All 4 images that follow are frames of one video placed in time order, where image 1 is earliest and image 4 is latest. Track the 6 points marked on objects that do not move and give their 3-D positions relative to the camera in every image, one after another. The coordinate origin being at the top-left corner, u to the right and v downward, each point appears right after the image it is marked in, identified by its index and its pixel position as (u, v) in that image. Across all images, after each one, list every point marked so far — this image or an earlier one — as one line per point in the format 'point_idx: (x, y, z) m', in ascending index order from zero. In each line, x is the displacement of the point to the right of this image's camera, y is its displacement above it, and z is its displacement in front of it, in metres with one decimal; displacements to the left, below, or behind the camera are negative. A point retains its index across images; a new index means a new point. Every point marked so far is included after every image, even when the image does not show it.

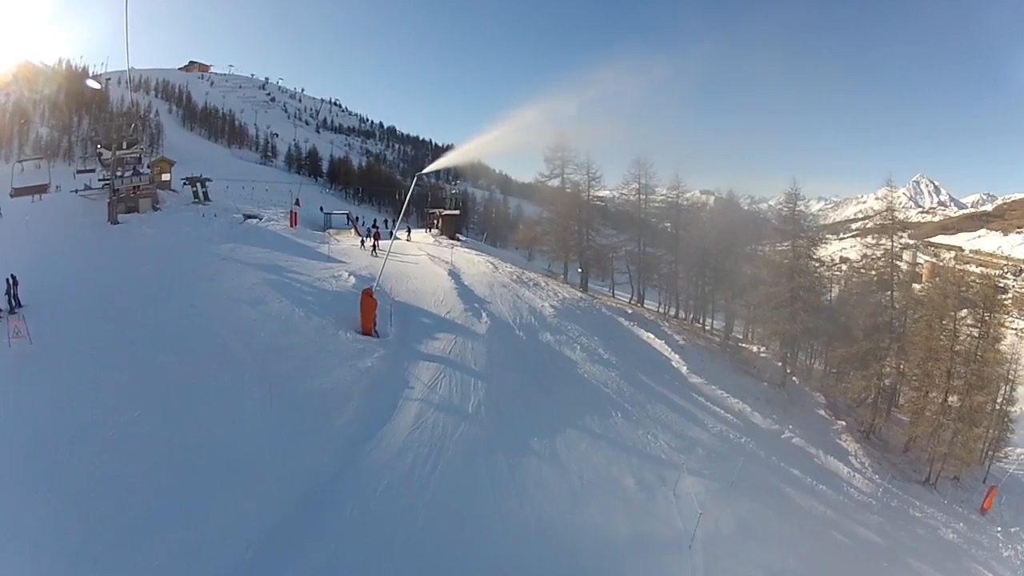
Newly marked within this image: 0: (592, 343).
0: (+2.1, -1.4, +20.2) m
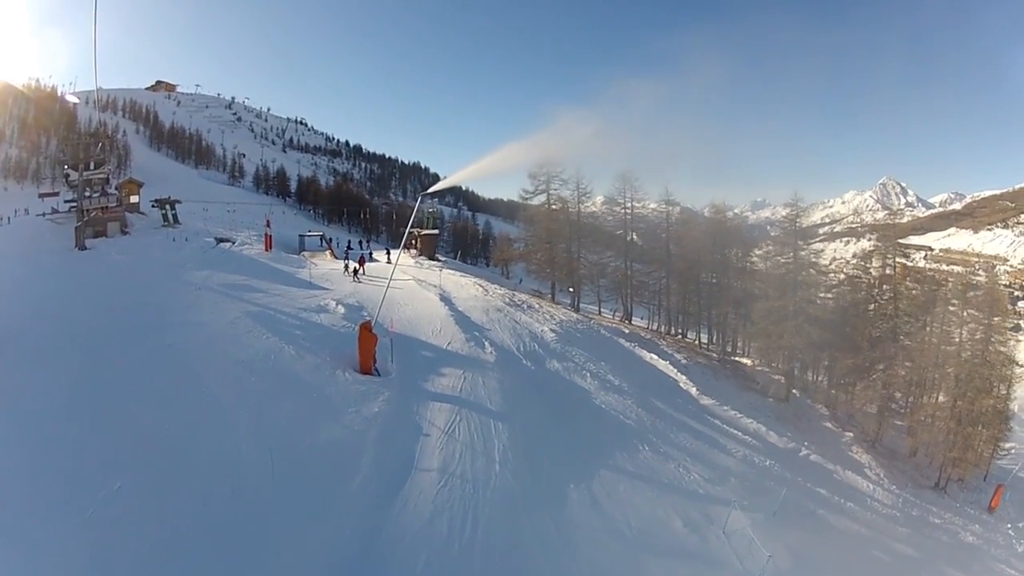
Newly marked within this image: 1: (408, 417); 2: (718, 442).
0: (+2.1, -2.0, +19.2) m
1: (-1.7, -2.1, +13.3) m
2: (+4.3, -3.2, +16.7) m
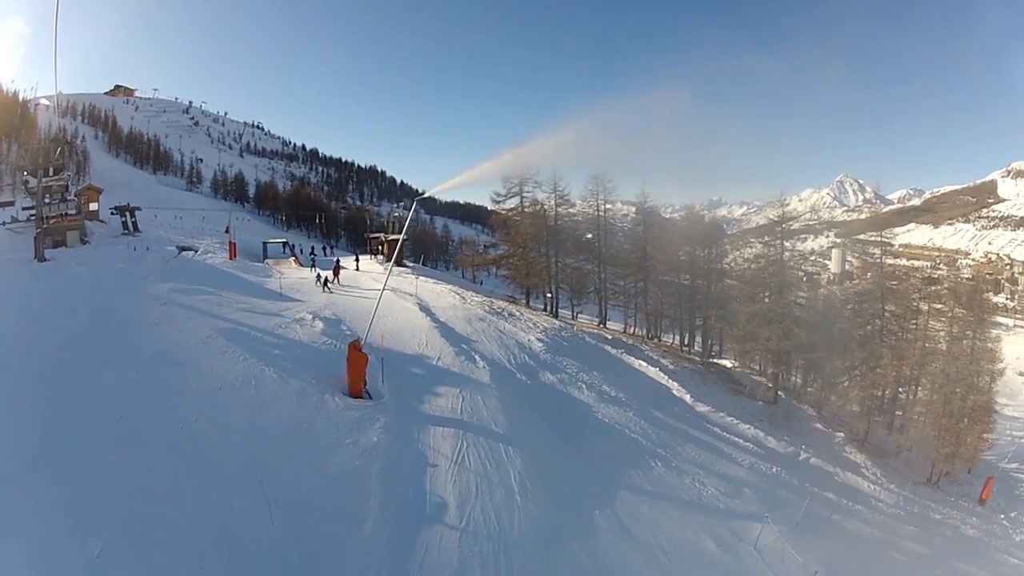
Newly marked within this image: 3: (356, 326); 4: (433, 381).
0: (+1.9, -2.1, +18.5) m
1: (-1.5, -2.4, +12.3) m
2: (+4.2, -3.3, +16.2) m
3: (-3.7, -0.9, +19.1) m
4: (-1.5, -1.8, +15.6) m
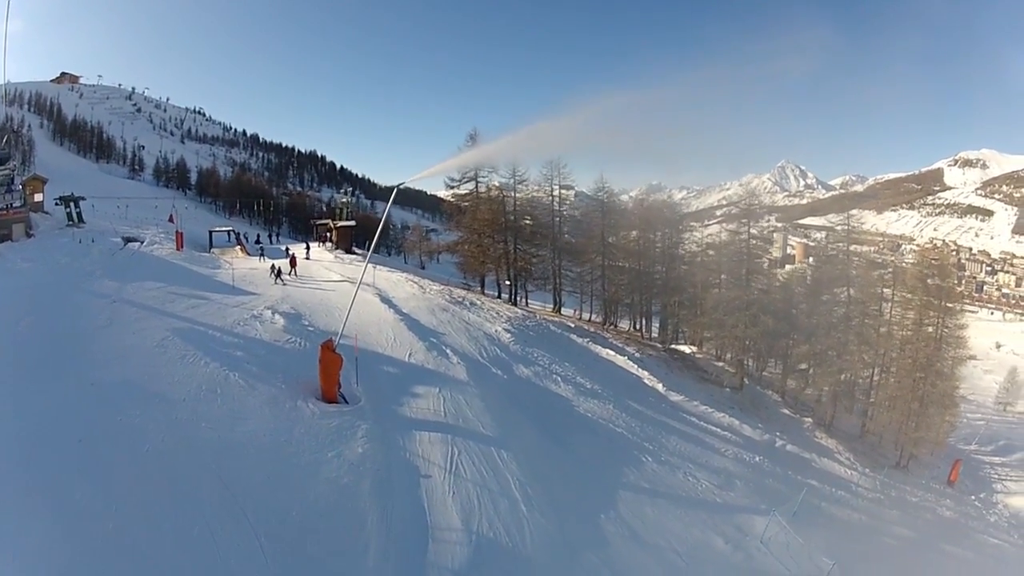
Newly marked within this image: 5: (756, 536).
0: (+1.3, -1.9, +18.1) m
1: (-1.6, -2.3, +11.7) m
2: (+3.8, -3.1, +16.0) m
3: (-4.4, -0.7, +18.2) m
4: (-1.9, -1.7, +14.9) m
5: (+3.4, -3.6, +11.4) m
